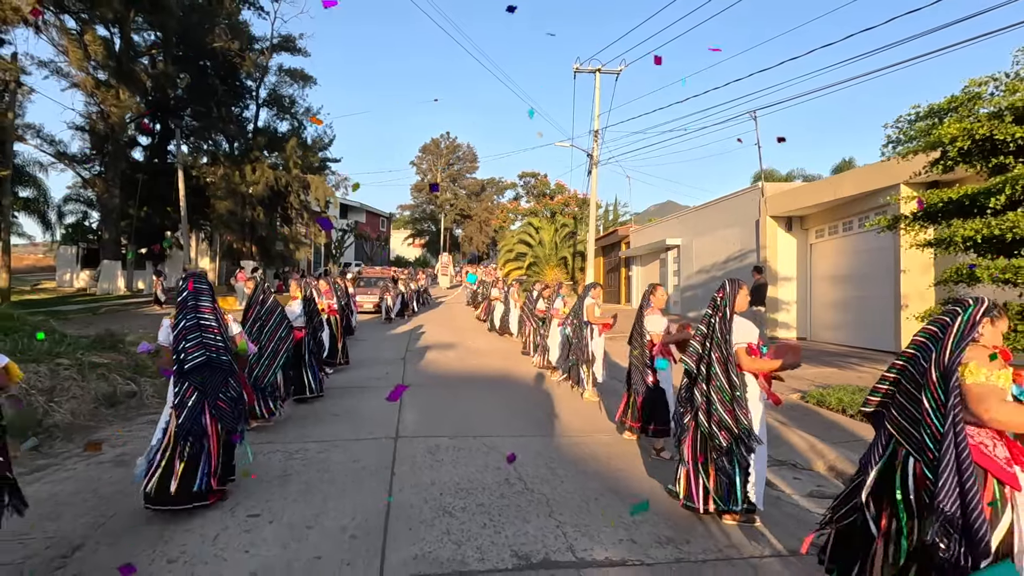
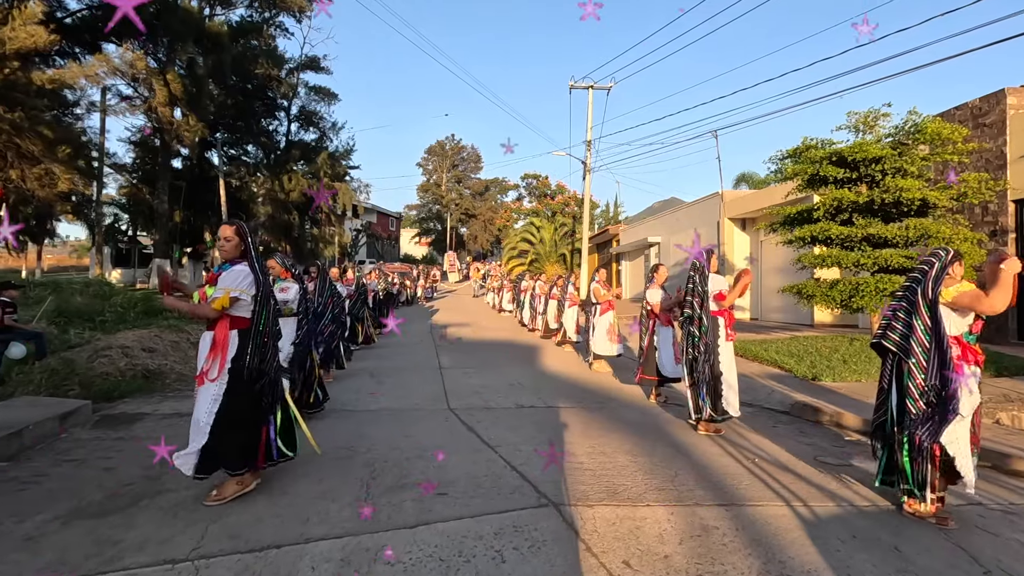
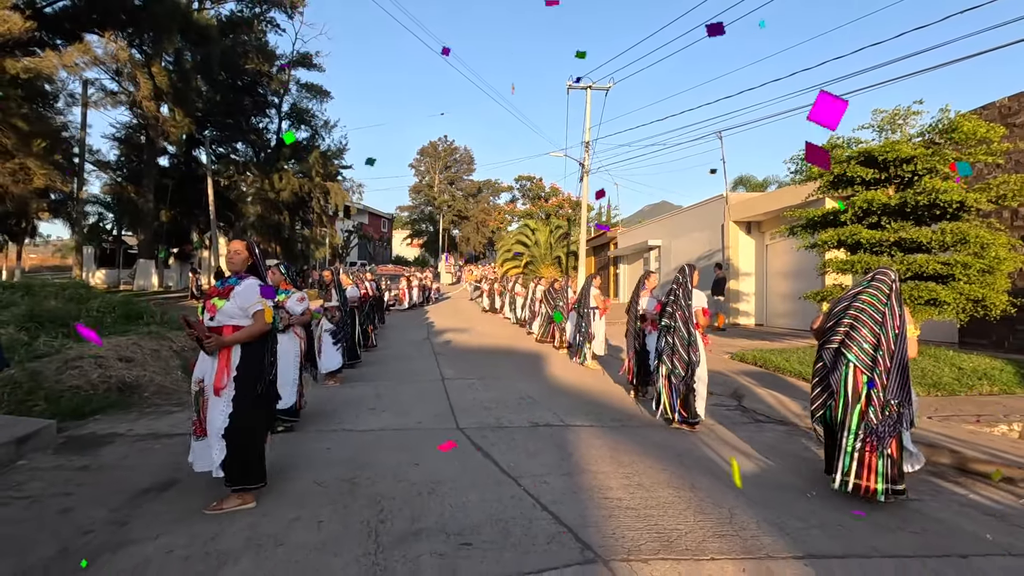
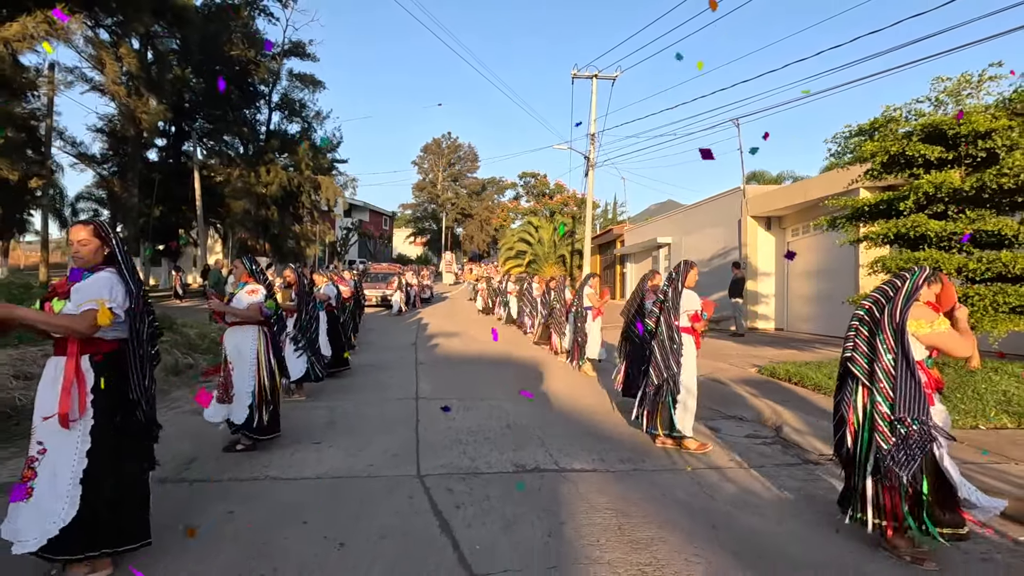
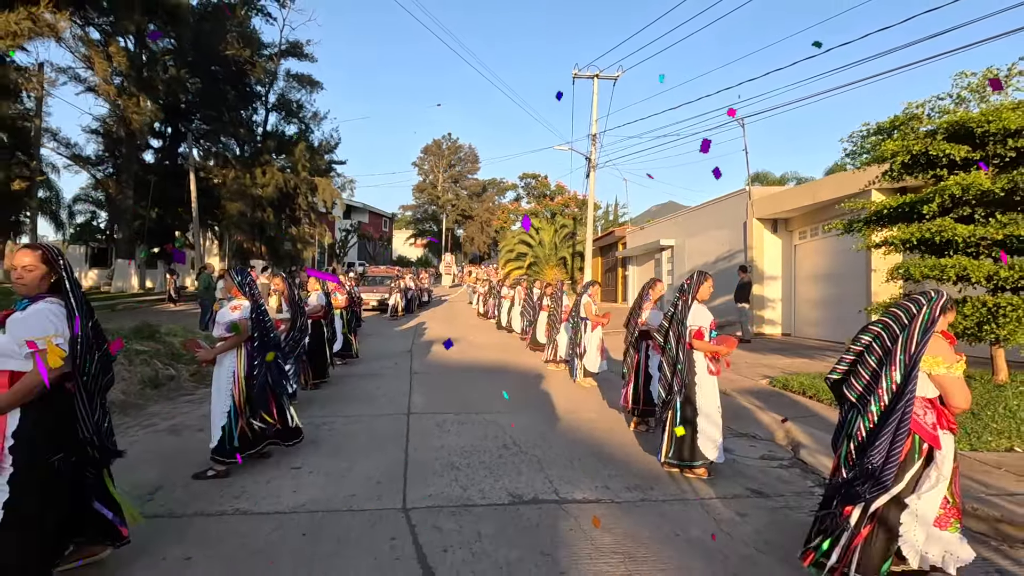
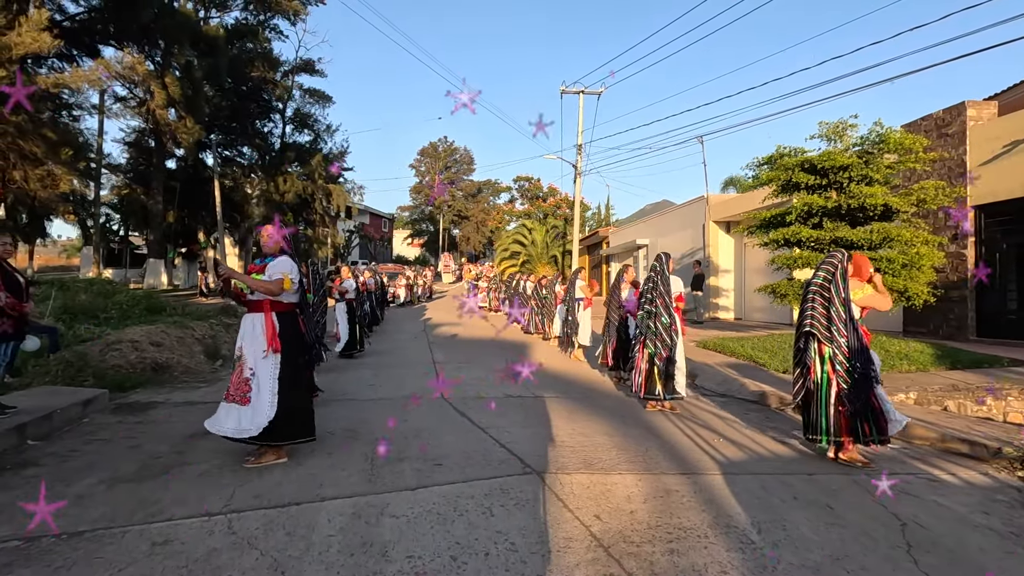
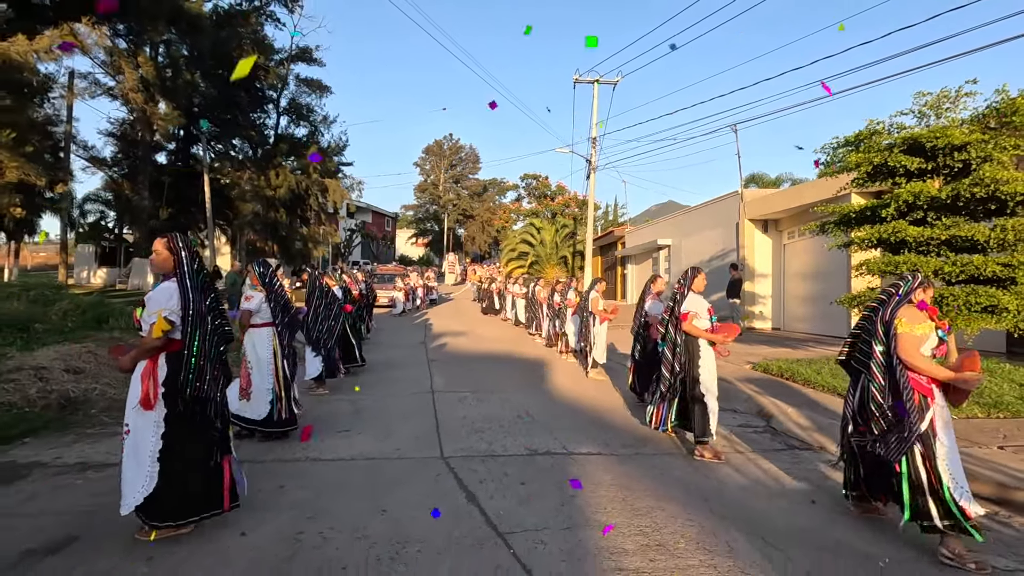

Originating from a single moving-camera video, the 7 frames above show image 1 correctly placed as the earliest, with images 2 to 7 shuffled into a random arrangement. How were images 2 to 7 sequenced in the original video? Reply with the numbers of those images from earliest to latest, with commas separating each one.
5, 4, 7, 3, 6, 2
